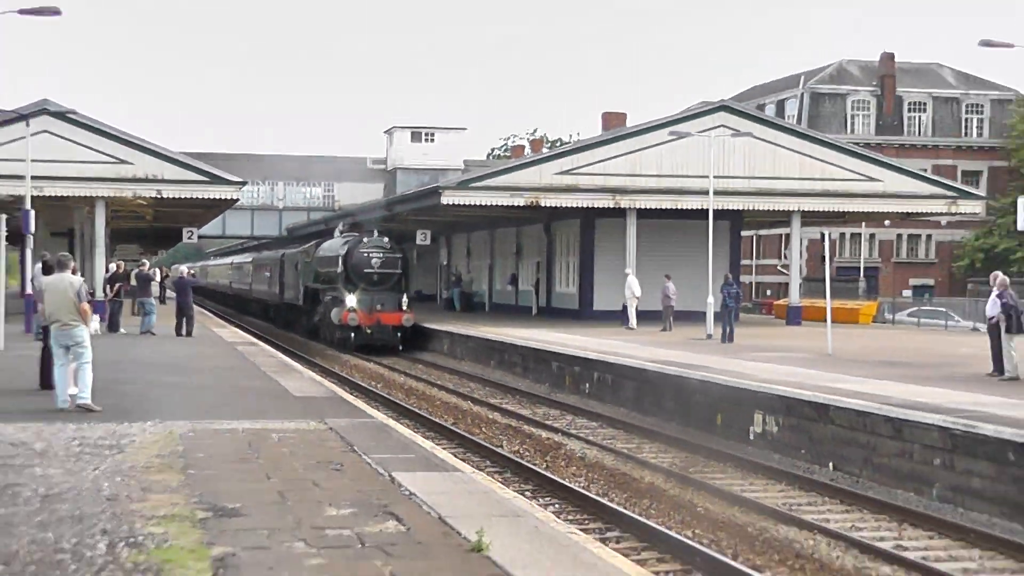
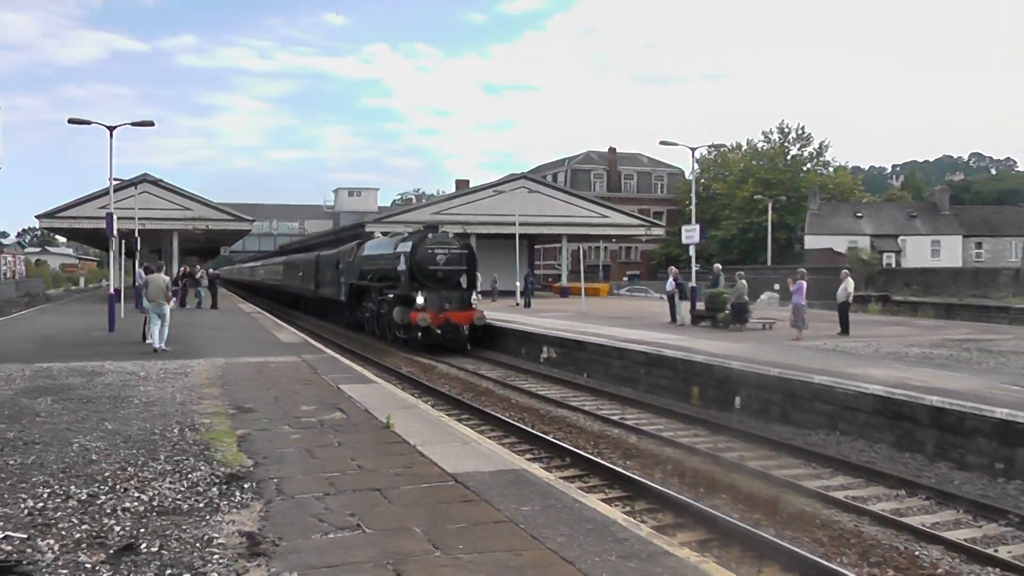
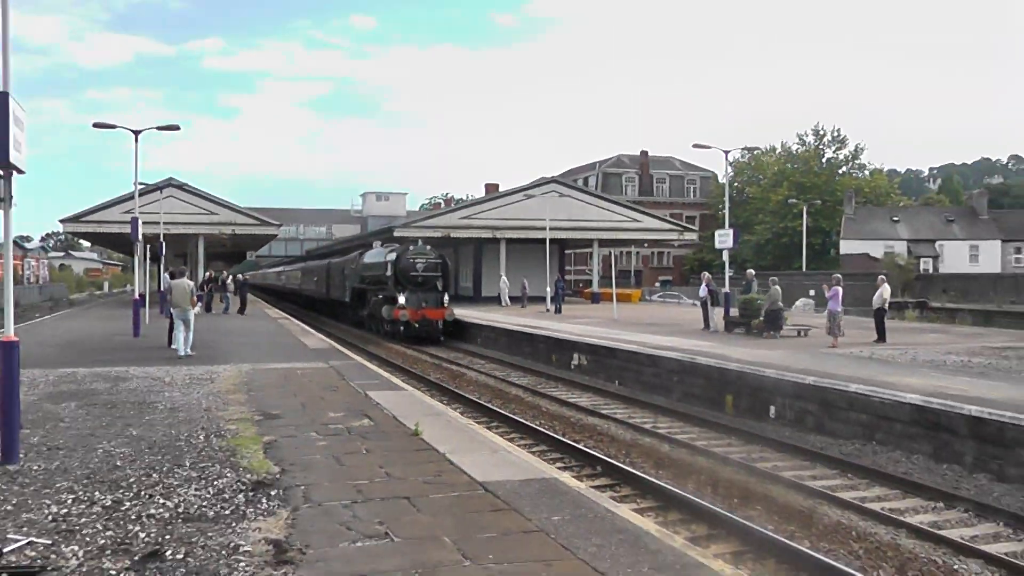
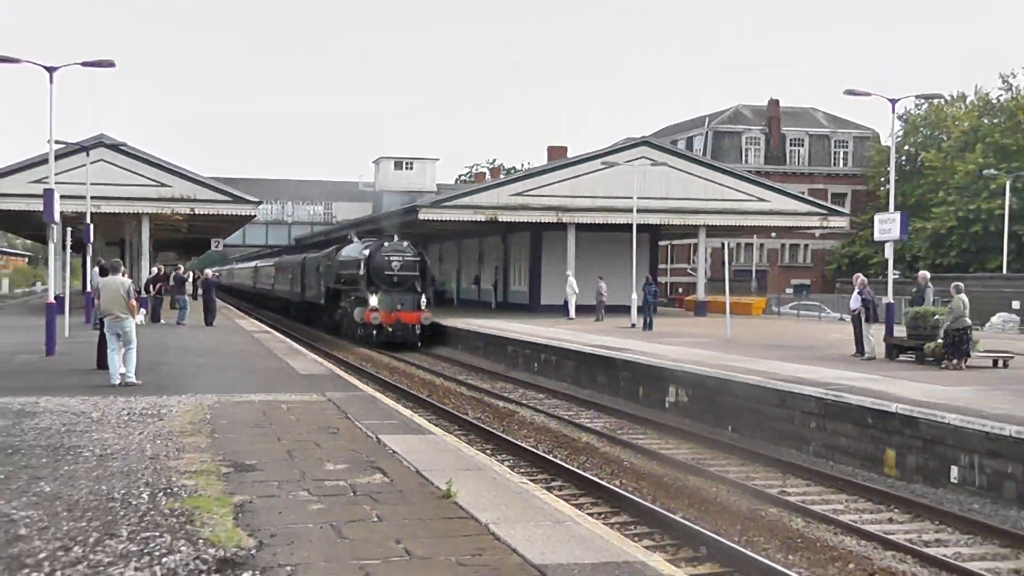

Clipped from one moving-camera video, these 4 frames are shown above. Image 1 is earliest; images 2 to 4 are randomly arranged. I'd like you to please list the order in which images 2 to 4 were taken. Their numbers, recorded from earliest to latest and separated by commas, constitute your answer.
4, 3, 2
